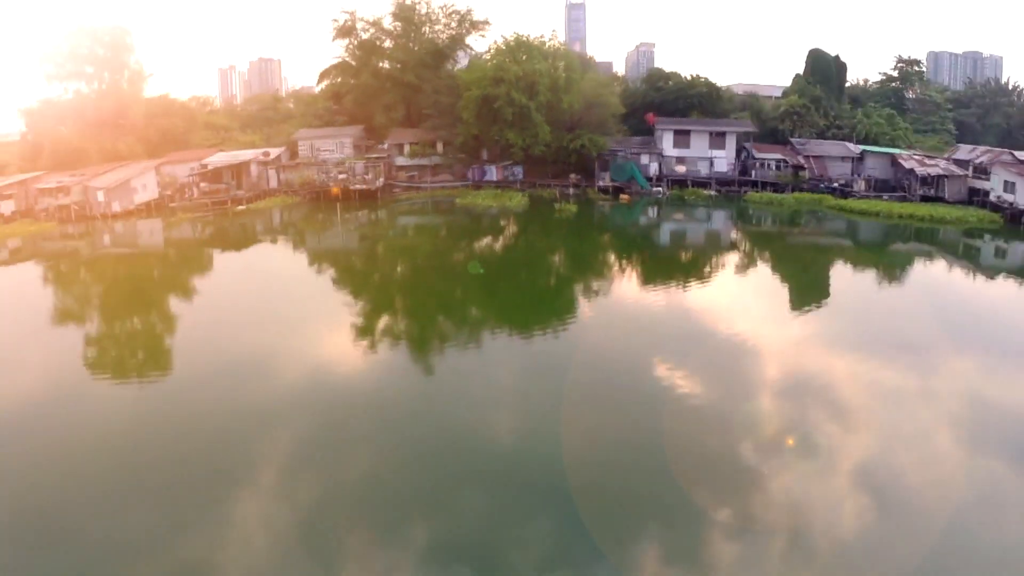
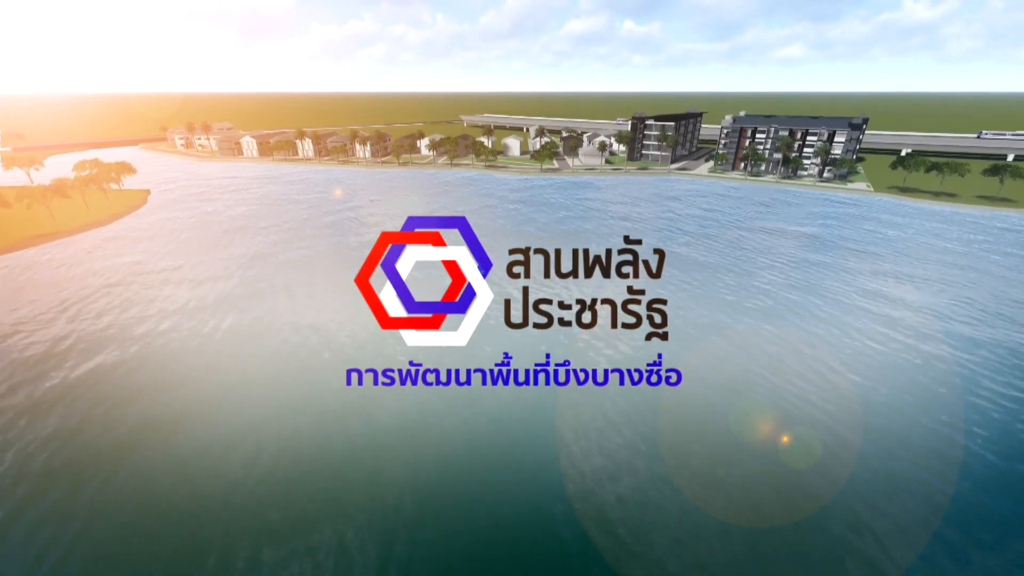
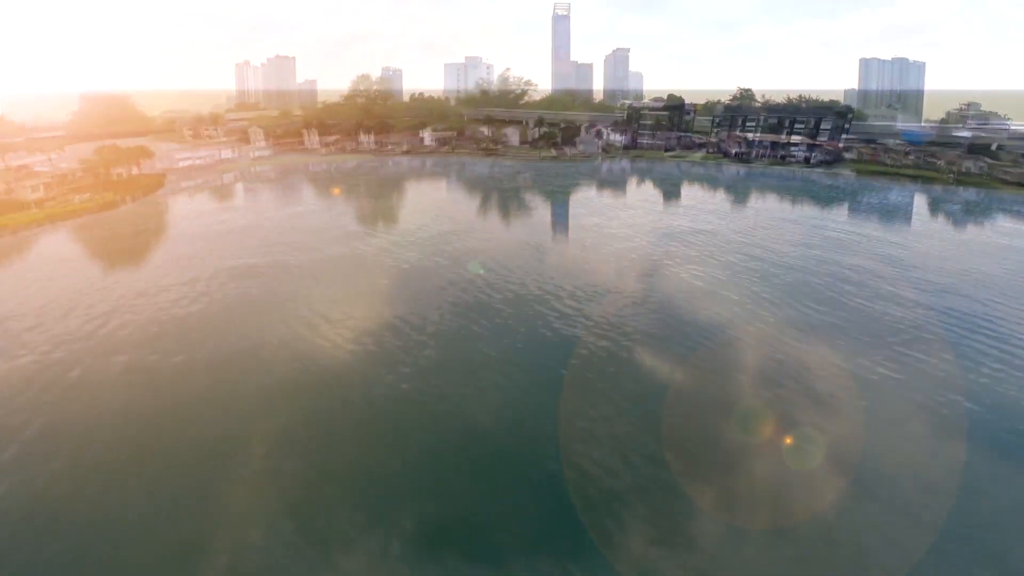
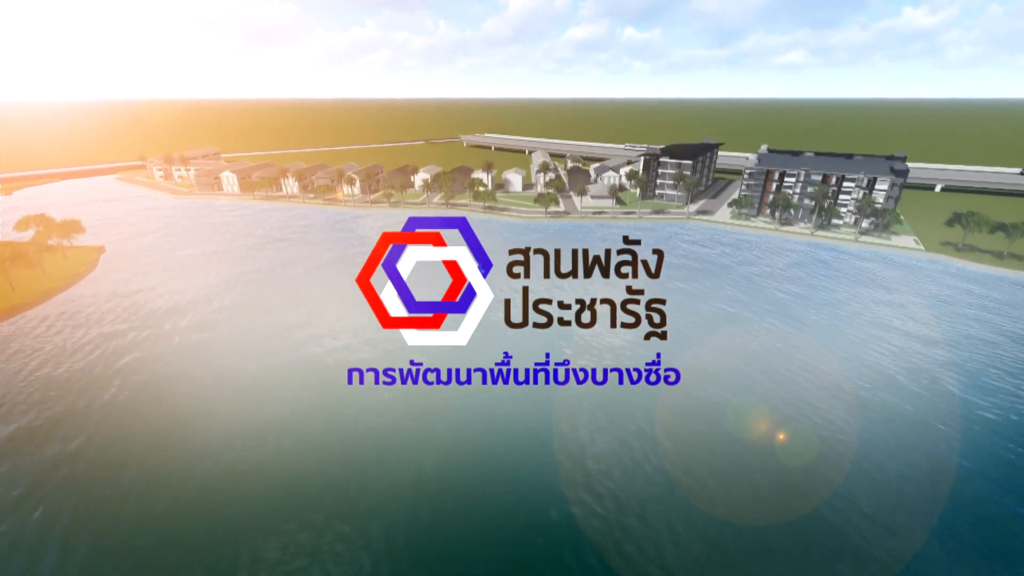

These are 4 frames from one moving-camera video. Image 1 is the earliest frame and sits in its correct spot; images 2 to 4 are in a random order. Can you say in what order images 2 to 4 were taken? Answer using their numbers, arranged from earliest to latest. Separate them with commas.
3, 2, 4
